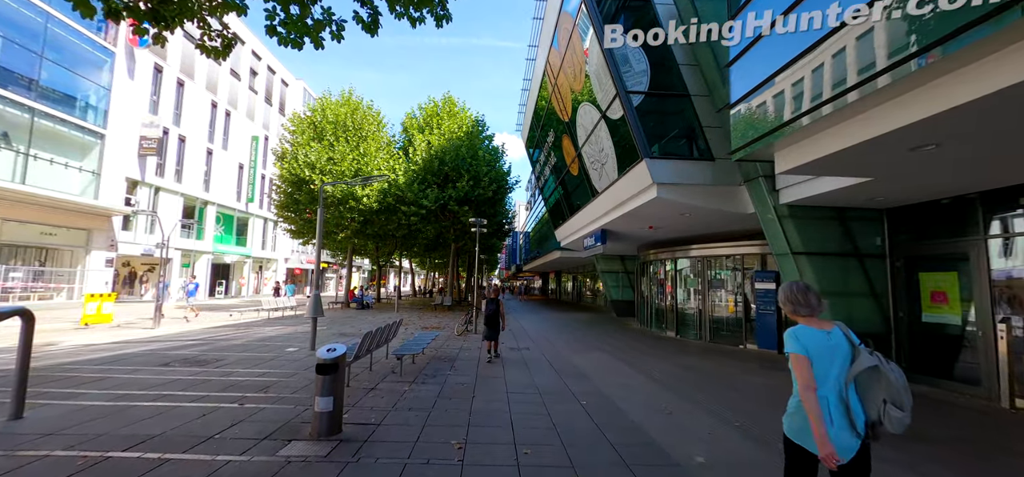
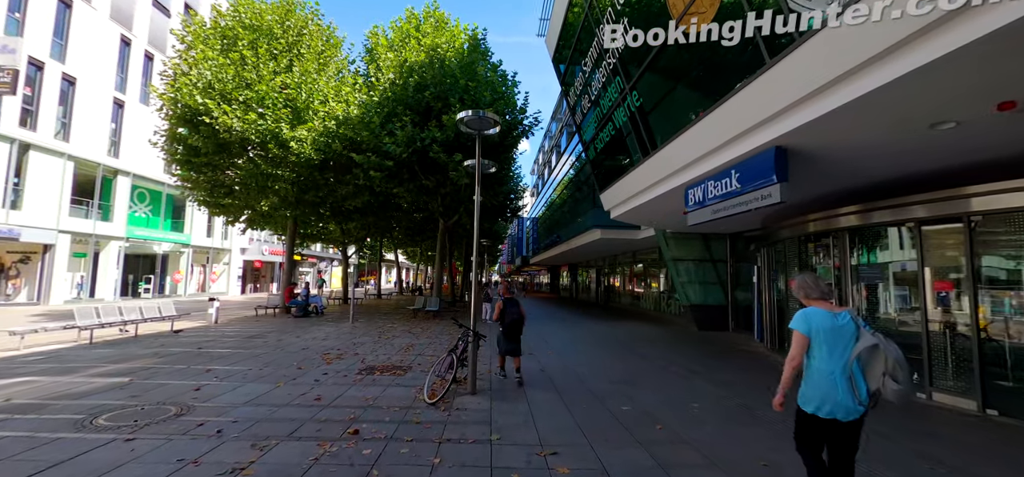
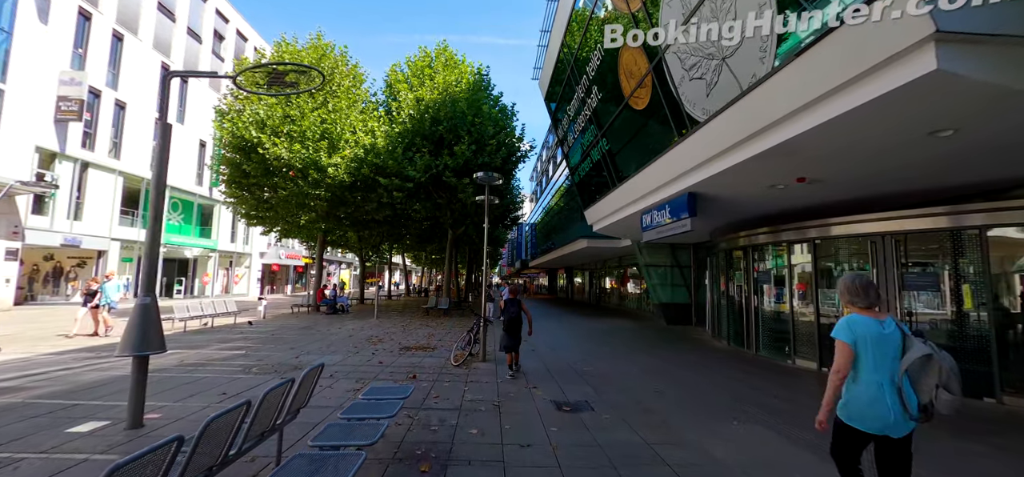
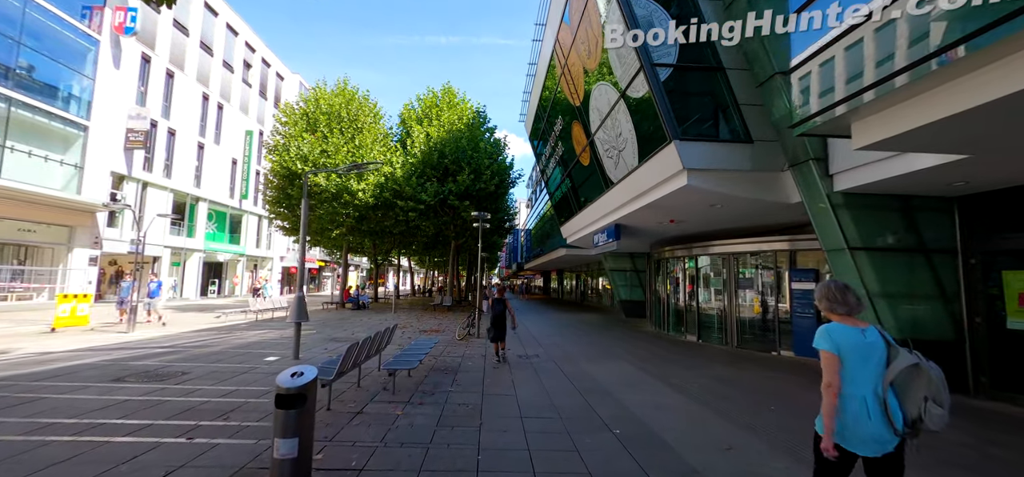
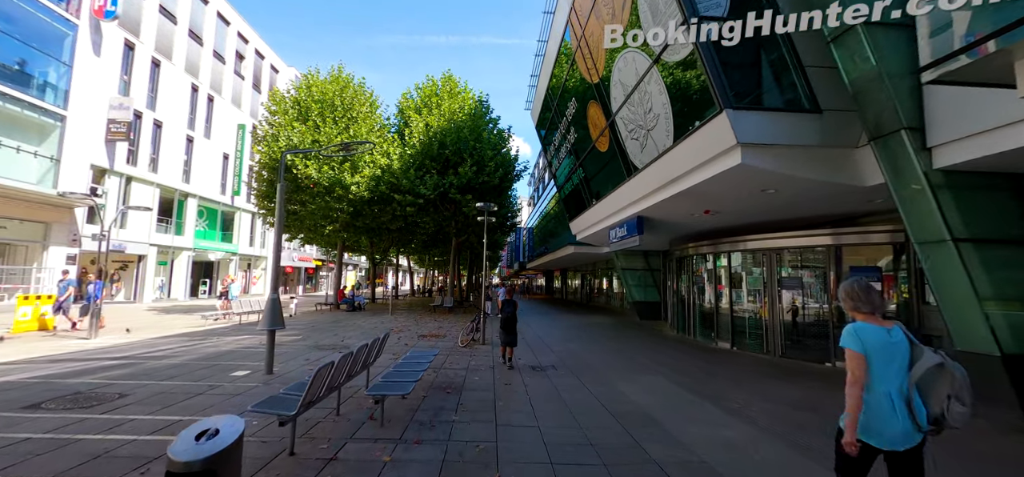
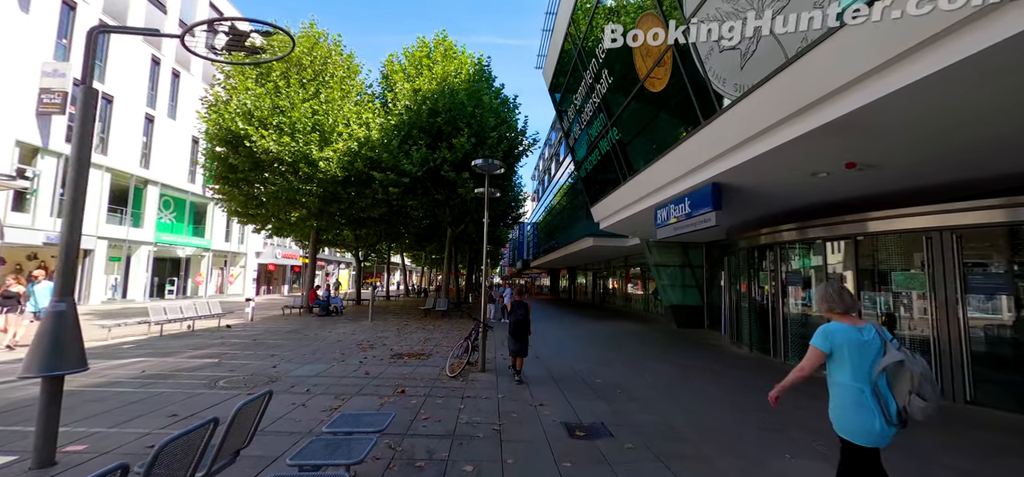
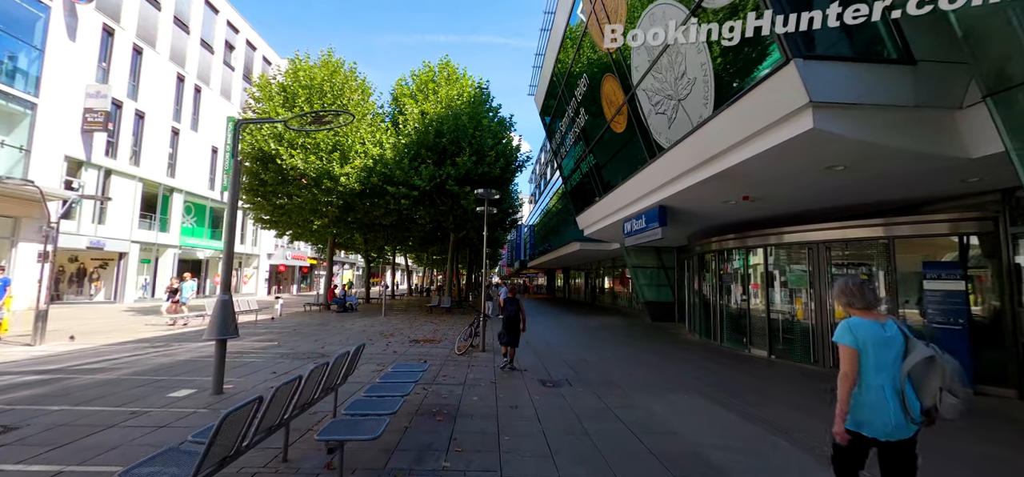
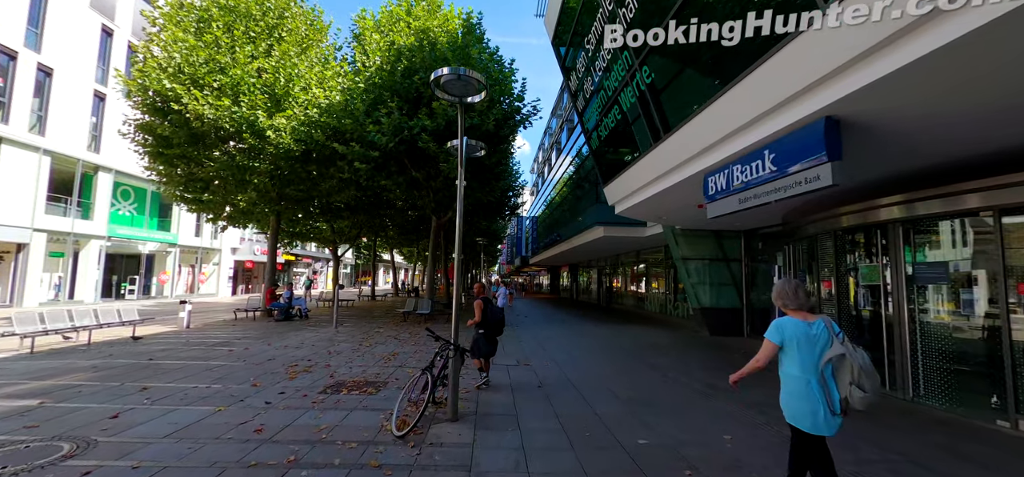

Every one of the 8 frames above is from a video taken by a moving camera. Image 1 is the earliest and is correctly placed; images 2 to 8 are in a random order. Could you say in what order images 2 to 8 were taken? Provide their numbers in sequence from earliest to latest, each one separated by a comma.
4, 5, 7, 3, 6, 2, 8
